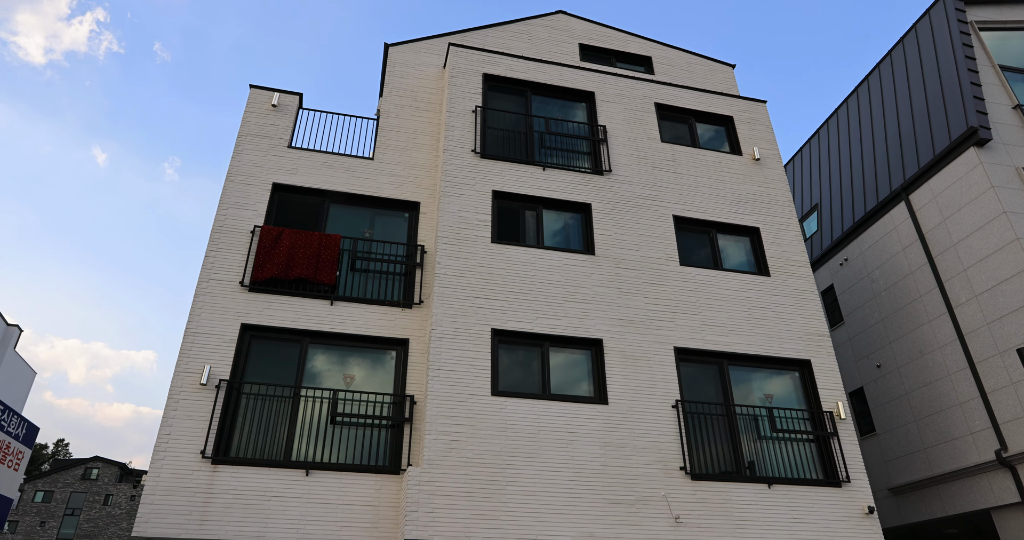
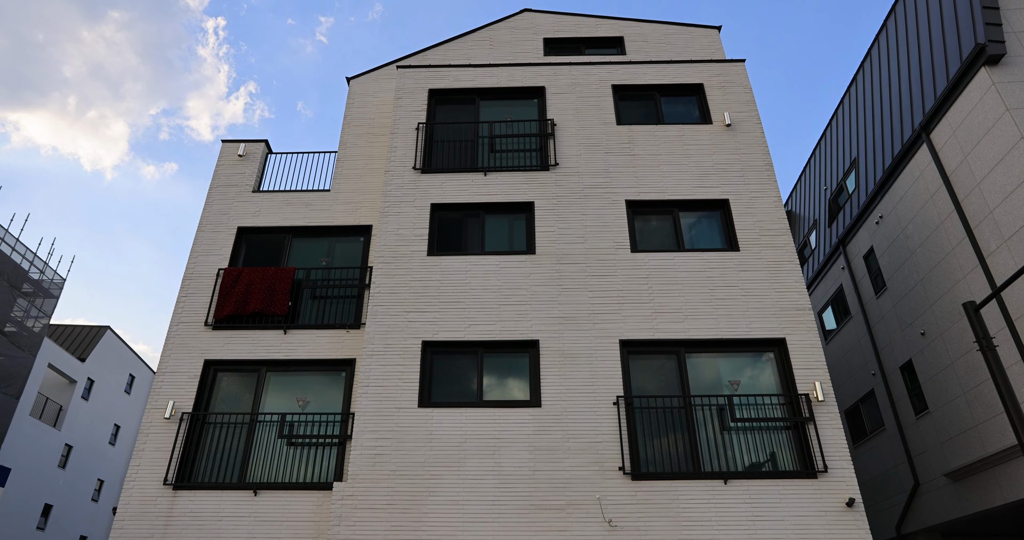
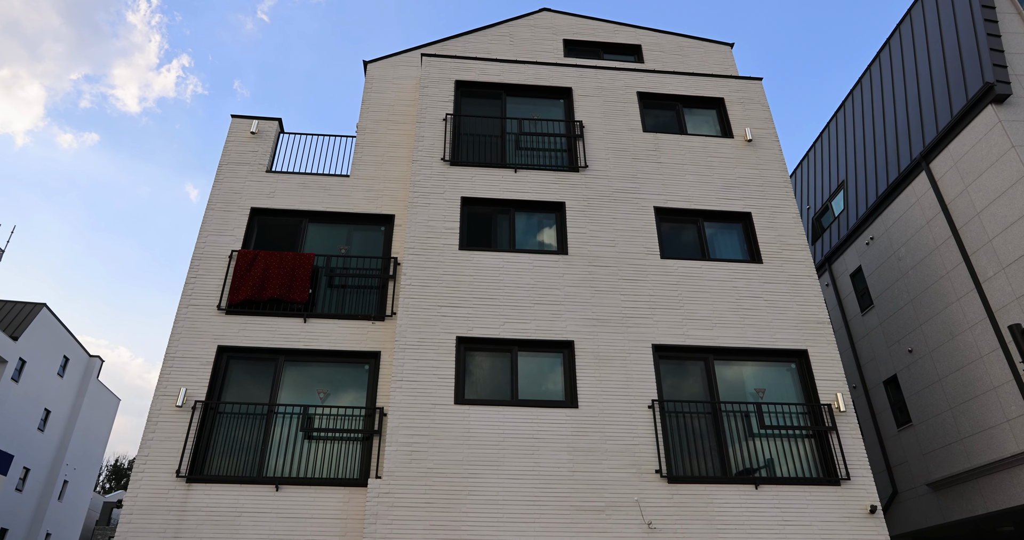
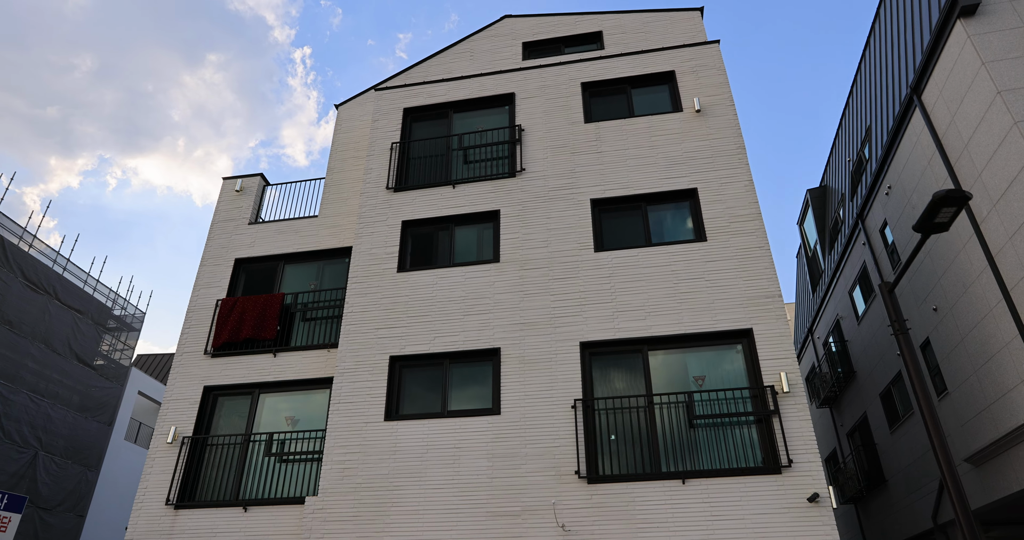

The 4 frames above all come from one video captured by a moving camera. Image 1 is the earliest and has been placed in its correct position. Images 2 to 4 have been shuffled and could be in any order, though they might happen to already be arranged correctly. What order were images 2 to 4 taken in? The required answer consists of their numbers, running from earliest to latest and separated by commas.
3, 2, 4
